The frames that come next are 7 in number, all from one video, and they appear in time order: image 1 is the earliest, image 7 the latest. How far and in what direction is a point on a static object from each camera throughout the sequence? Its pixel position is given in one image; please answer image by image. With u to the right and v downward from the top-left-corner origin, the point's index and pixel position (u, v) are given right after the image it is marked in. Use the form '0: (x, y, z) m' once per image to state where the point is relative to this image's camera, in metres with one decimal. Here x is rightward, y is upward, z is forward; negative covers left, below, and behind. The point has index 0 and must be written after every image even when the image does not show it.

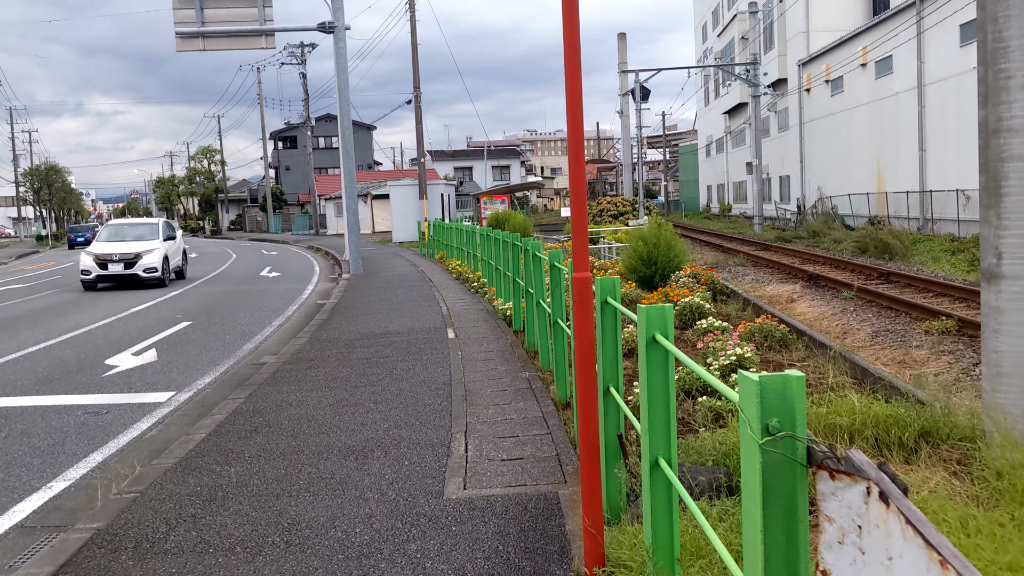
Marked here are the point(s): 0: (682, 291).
0: (+1.7, 0.0, +9.8) m
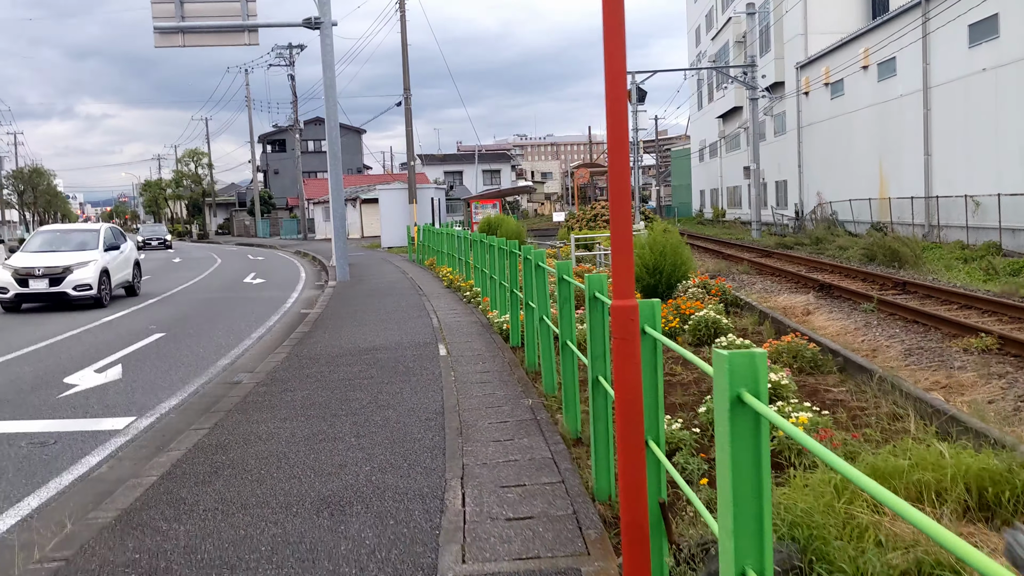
0: (+1.7, -0.1, +9.0) m
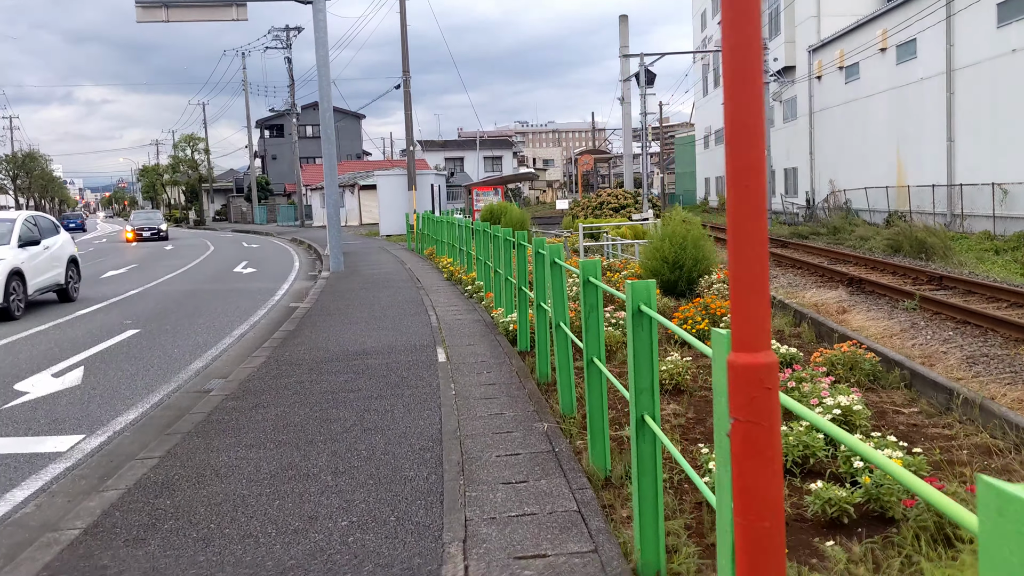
0: (+1.7, -0.1, +8.1) m
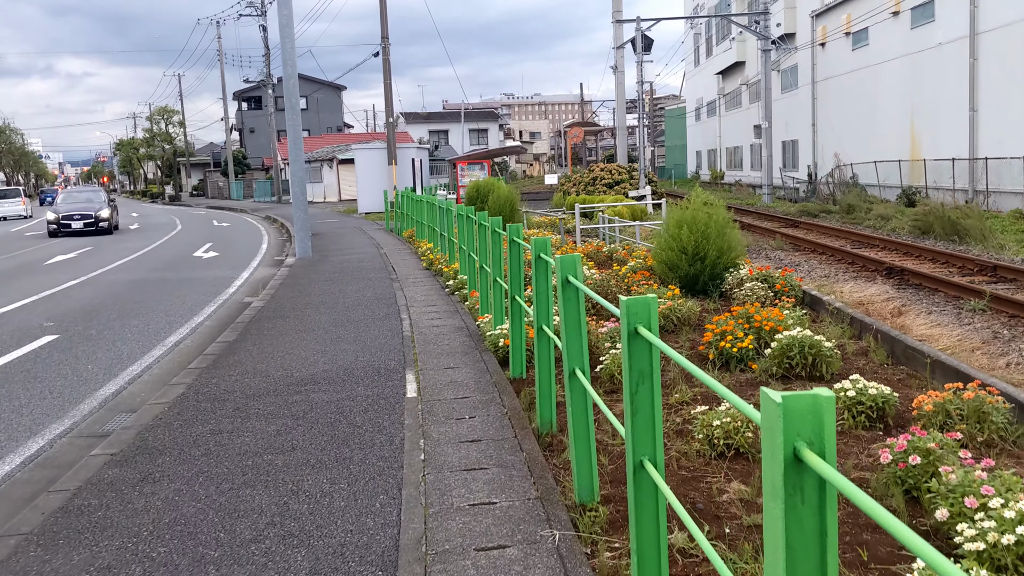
0: (+1.7, -0.1, +6.4) m
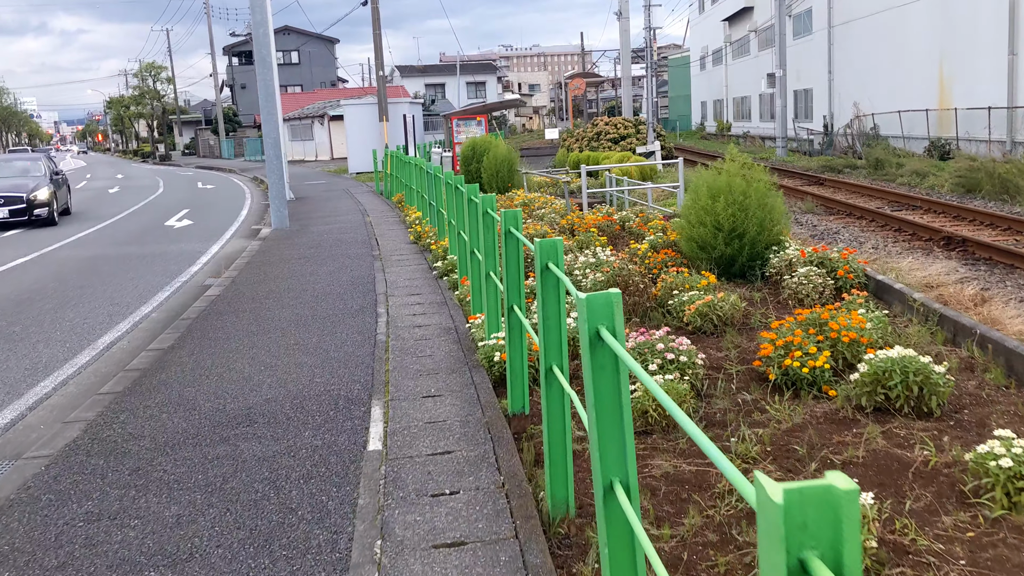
0: (+1.6, -0.1, +5.0) m
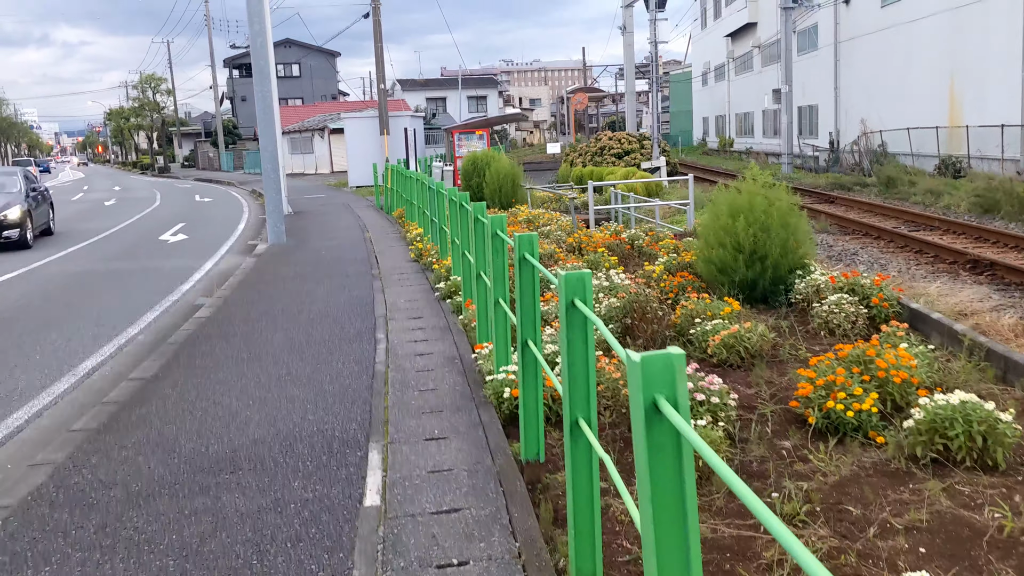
0: (+1.7, -0.3, +4.6) m
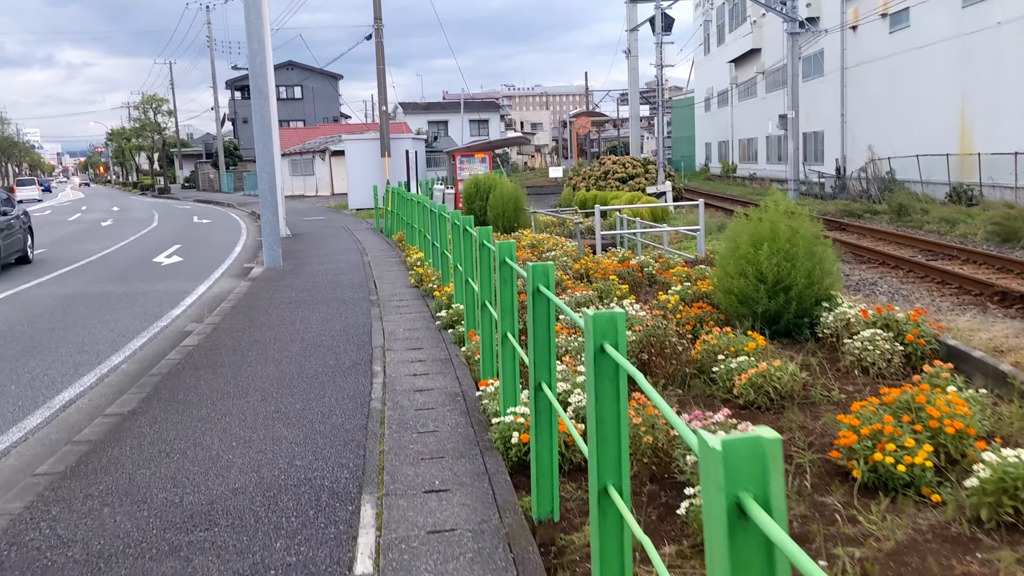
0: (+1.7, -0.4, +4.1) m
